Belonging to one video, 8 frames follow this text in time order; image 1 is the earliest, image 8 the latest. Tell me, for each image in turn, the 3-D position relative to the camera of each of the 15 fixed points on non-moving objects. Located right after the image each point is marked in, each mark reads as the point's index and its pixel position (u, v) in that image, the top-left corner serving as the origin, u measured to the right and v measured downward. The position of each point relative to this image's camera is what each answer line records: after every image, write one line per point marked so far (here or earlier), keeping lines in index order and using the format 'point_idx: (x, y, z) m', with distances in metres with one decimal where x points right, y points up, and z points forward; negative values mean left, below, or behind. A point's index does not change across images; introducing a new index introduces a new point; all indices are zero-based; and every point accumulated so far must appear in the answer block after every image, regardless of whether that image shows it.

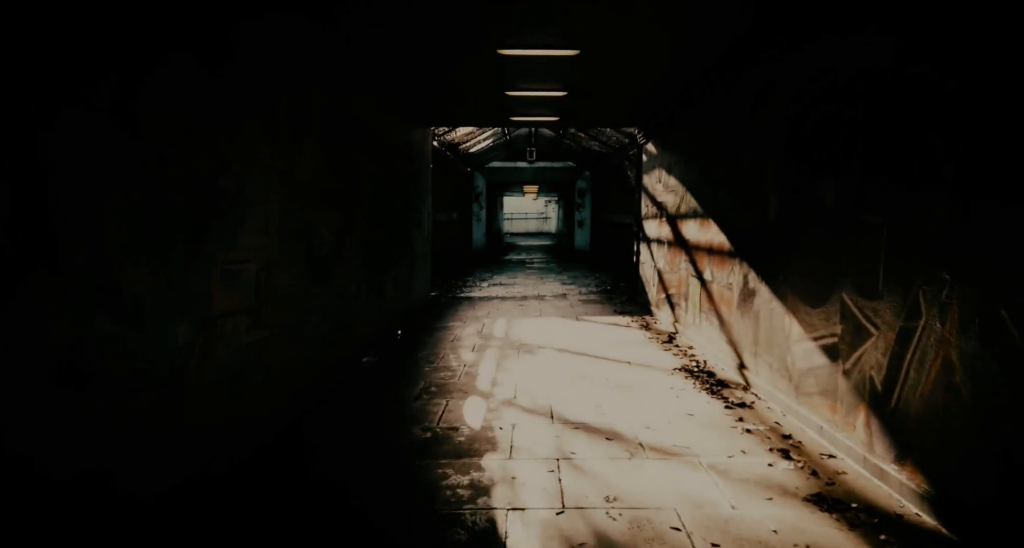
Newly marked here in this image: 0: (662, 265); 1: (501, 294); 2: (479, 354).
0: (+2.5, +0.1, +10.7) m
1: (-0.2, -0.5, +15.6) m
2: (-0.4, -1.0, +8.3) m
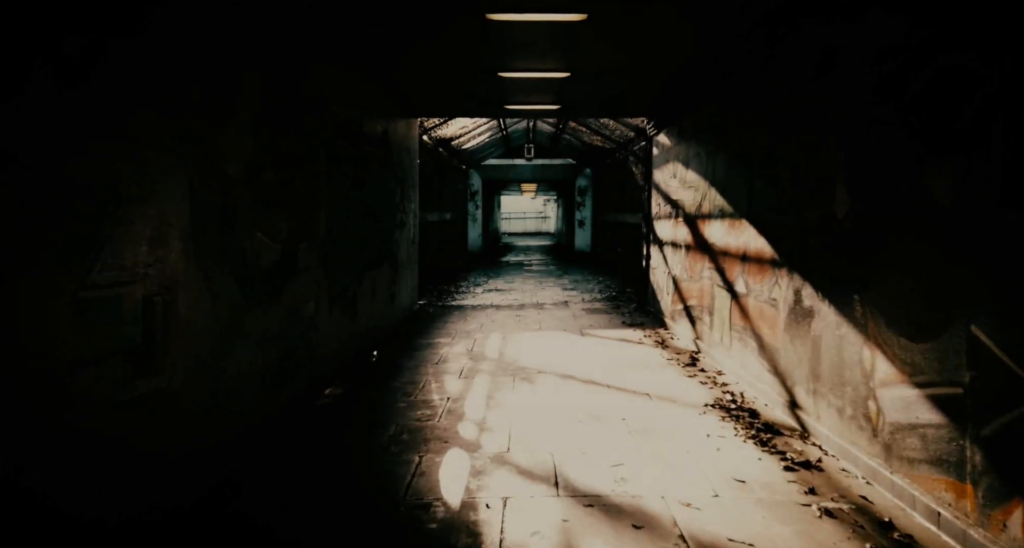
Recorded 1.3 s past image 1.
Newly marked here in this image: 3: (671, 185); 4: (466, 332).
0: (+2.4, 0.0, +9.4) m
1: (-0.3, -0.6, +14.2) m
2: (-0.5, -1.1, +6.9) m
3: (+2.4, +1.3, +10.0) m
4: (-0.7, -0.9, +10.1) m
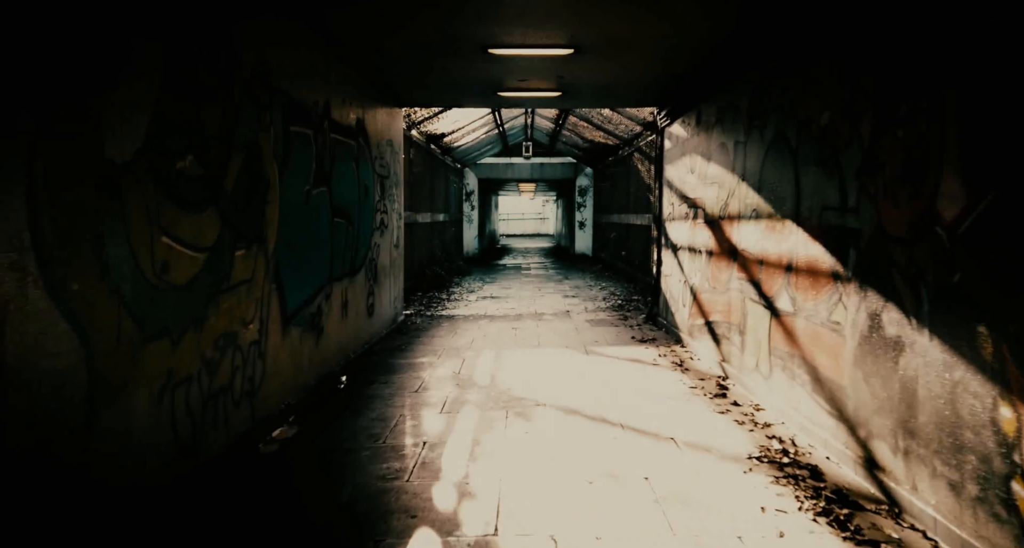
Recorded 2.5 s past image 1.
0: (+2.3, -0.1, +8.2) m
1: (-0.4, -0.7, +13.1) m
2: (-0.5, -1.2, +5.8) m
3: (+2.4, +1.2, +8.8) m
4: (-0.8, -1.0, +8.9) m
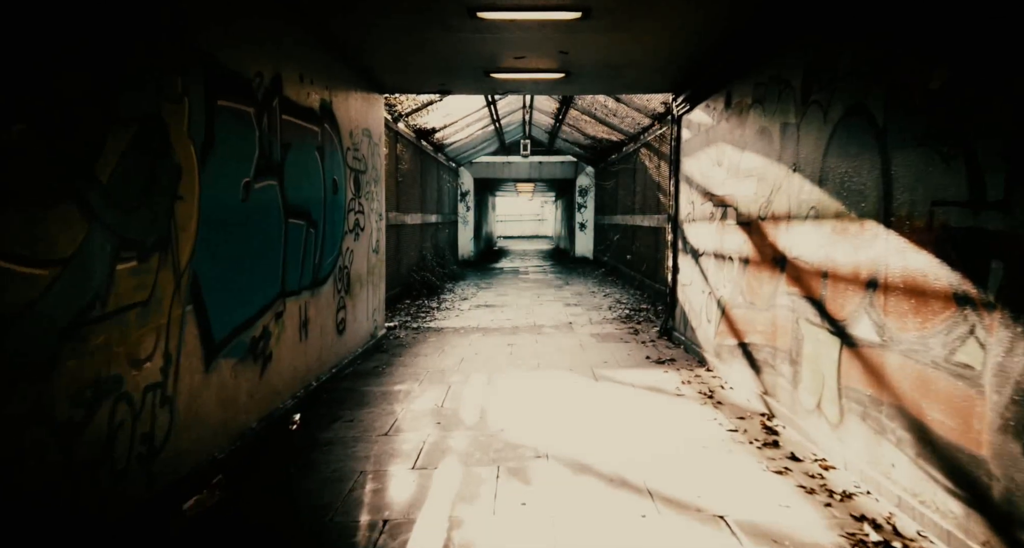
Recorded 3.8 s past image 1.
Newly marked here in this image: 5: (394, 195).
0: (+2.3, -0.2, +6.9) m
1: (-0.5, -0.8, +11.7) m
2: (-0.6, -1.3, +4.4) m
3: (+2.3, +1.1, +7.5) m
4: (-0.8, -1.2, +7.6) m
5: (-2.4, +1.6, +13.7) m
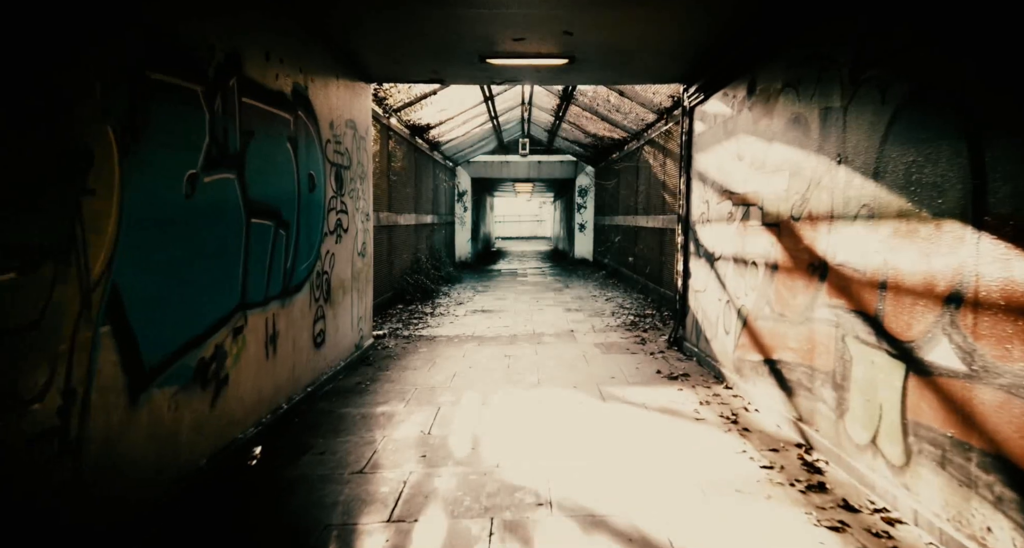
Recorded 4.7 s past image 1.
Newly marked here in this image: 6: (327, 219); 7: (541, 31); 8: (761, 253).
0: (+2.3, -0.3, +6.1) m
1: (-0.5, -0.9, +11.0) m
2: (-0.6, -1.4, +3.7) m
3: (+2.3, +1.0, +6.7) m
4: (-0.9, -1.2, +6.8) m
5: (-2.4, +1.5, +12.9) m
6: (-2.0, +0.6, +7.3) m
7: (+0.3, +2.4, +6.6) m
8: (+2.3, +0.2, +6.1) m
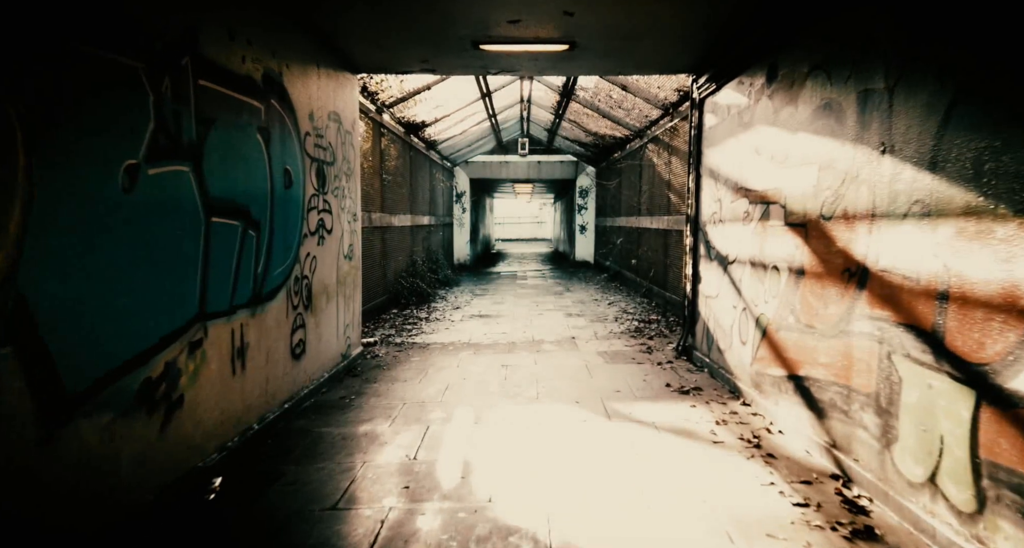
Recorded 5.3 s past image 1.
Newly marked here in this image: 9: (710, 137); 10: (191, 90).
0: (+2.2, -0.3, +5.5) m
1: (-0.5, -1.0, +10.4) m
2: (-0.6, -1.4, +3.1) m
3: (+2.2, +1.0, +6.1) m
4: (-0.9, -1.3, +6.2) m
5: (-2.5, +1.5, +12.3) m
6: (-2.1, +0.6, +6.7) m
7: (+0.3, +2.4, +6.0) m
8: (+2.2, +0.1, +5.5) m
9: (+2.3, +1.6, +7.7) m
10: (-2.0, +1.2, +4.4) m
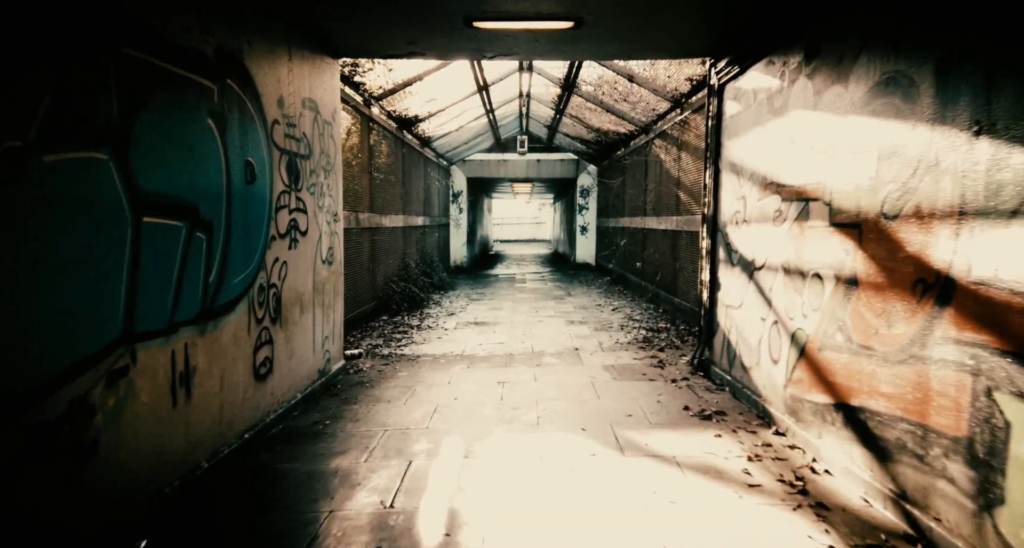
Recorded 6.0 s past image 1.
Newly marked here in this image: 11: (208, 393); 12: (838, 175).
0: (+2.2, -0.4, +4.7) m
1: (-0.6, -1.0, +9.5) m
2: (-0.7, -1.5, +2.2) m
3: (+2.2, +0.9, +5.3) m
4: (-0.9, -1.3, +5.4) m
5: (-2.5, +1.4, +11.5) m
6: (-2.1, +0.5, +5.9) m
7: (+0.2, +2.3, +5.2) m
8: (+2.2, +0.1, +4.7) m
9: (+2.3, +1.5, +6.9) m
10: (-2.0, +1.1, +3.5) m
11: (-2.1, -0.8, +4.6) m
12: (+2.2, +0.7, +4.5) m
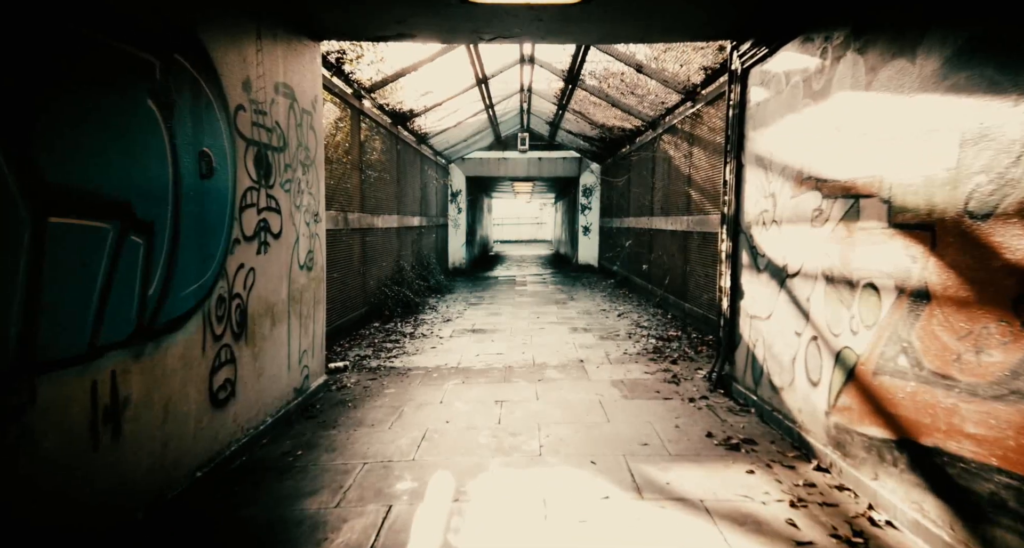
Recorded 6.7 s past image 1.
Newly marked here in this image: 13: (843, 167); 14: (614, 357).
0: (+2.2, -0.4, +3.9) m
1: (-0.6, -1.1, +8.8) m
2: (-0.7, -1.6, +1.5) m
3: (+2.2, +0.8, +4.5) m
4: (-0.9, -1.4, +4.6) m
5: (-2.5, +1.3, +10.7) m
6: (-2.1, +0.4, +5.1) m
7: (+0.2, +2.2, +4.5) m
8: (+2.2, 0.0, +3.9) m
9: (+2.3, +1.4, +6.1) m
10: (-2.0, +1.1, +2.8) m
11: (-2.1, -0.9, +3.8) m
12: (+2.2, +0.6, +3.8) m
13: (+2.2, +0.7, +4.5) m
14: (+1.3, -1.1, +8.5) m
